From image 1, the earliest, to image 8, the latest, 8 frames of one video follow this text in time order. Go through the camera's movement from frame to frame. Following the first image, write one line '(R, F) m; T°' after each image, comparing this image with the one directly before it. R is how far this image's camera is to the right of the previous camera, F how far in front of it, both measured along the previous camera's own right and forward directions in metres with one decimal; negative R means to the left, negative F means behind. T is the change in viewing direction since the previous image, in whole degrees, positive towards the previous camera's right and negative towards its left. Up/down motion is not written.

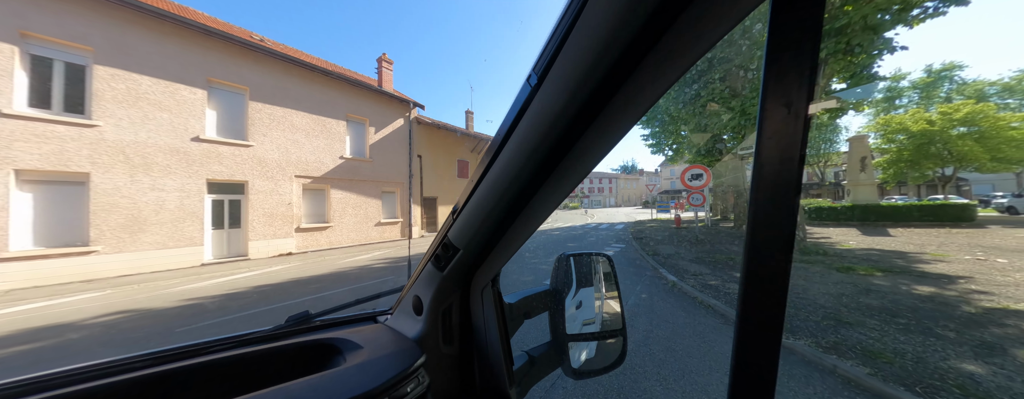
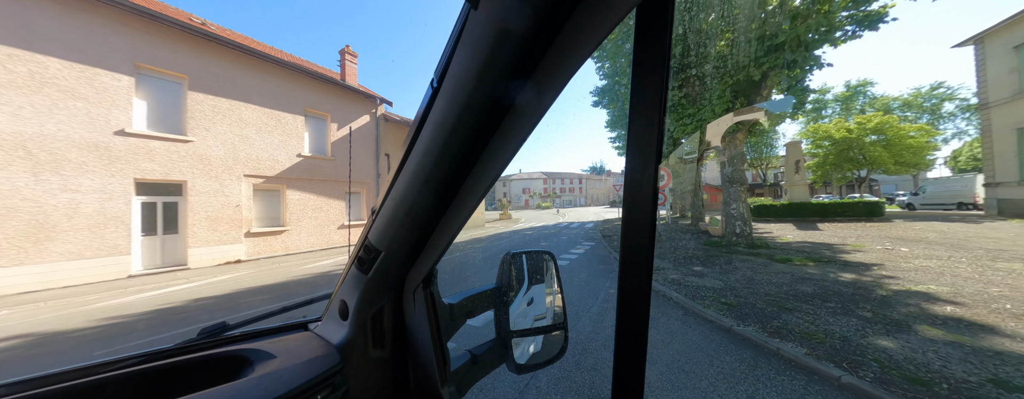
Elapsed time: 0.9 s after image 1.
(+0.1, 0.0) m; +5°
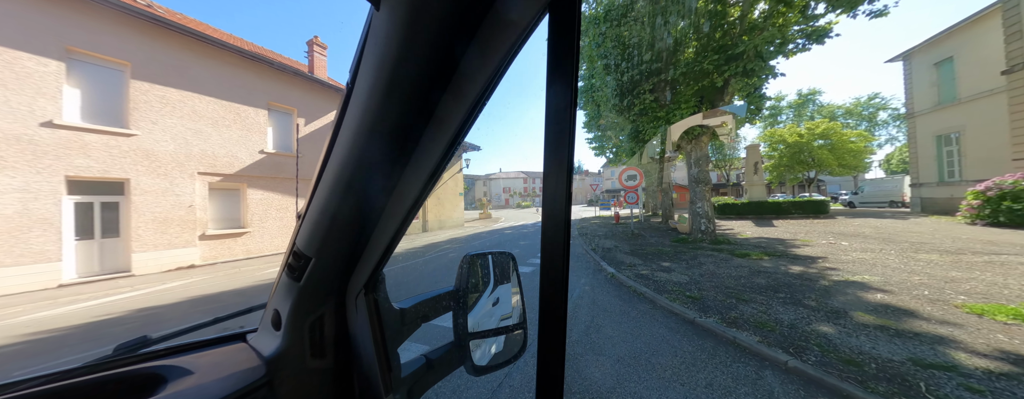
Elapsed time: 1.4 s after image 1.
(+0.1, 0.0) m; +4°
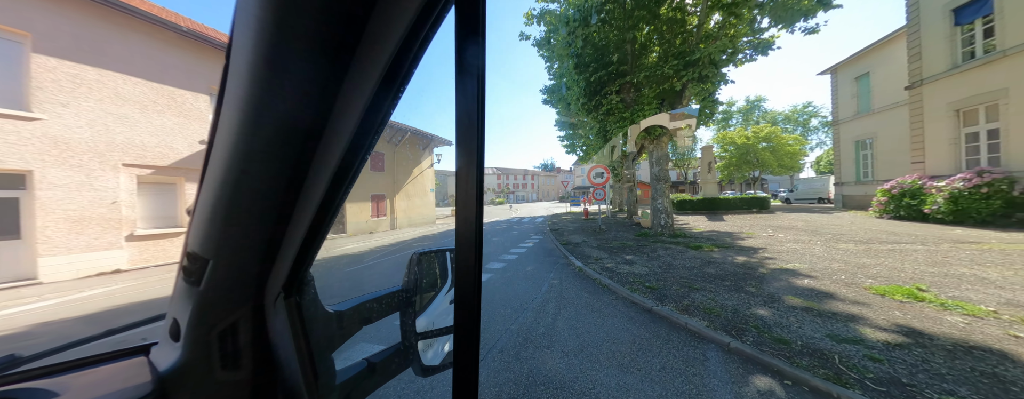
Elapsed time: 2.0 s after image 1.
(+0.1, 0.0) m; +6°
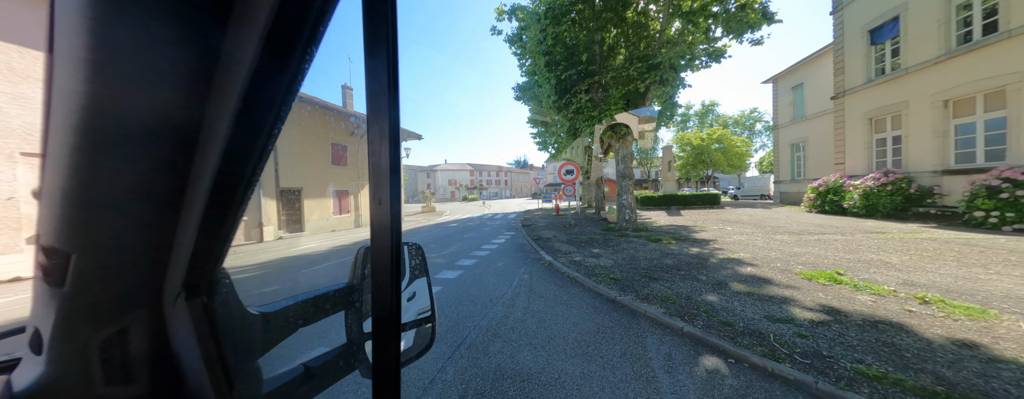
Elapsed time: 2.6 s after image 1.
(+0.1, 0.0) m; +6°
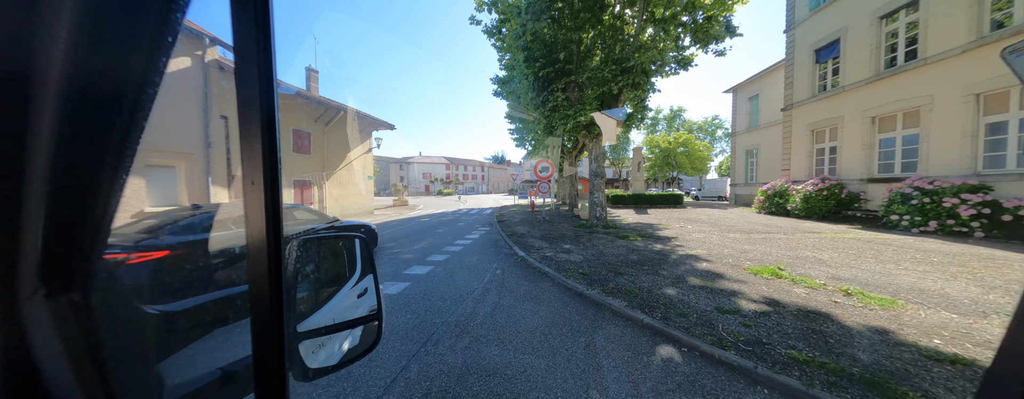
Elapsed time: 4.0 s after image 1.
(+0.1, 0.0) m; +5°
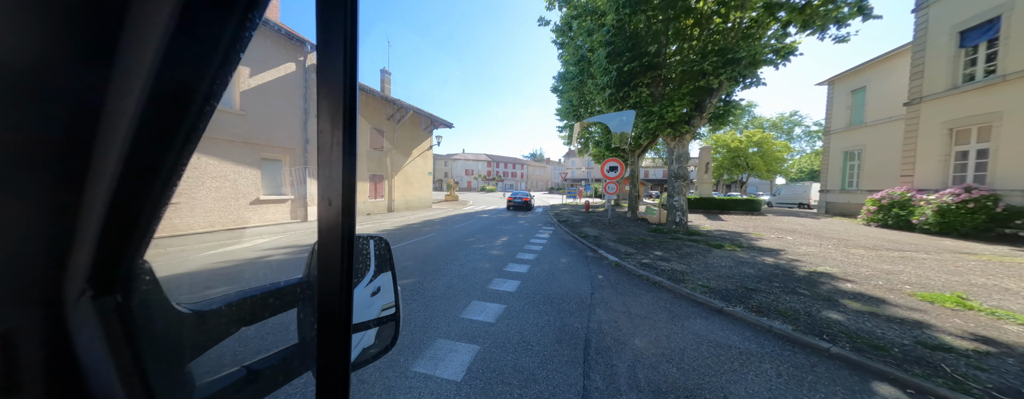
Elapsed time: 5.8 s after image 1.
(-1.2, 0.0) m; -6°
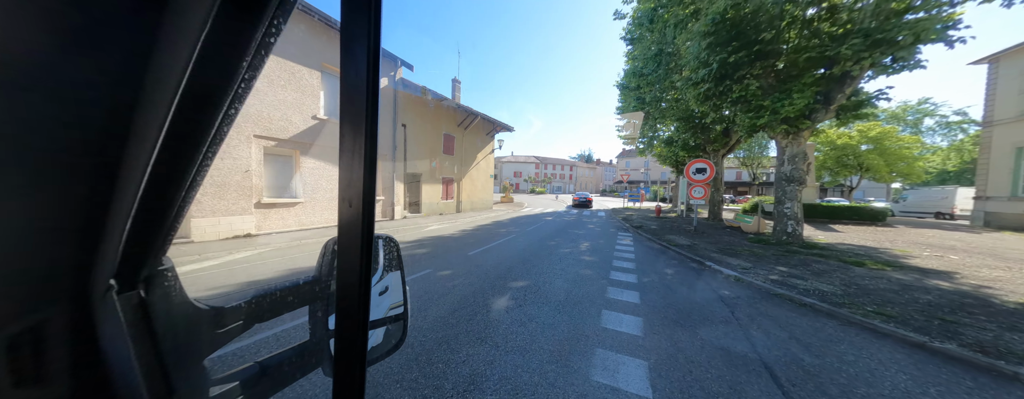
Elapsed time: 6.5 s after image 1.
(-1.1, -0.1) m; -8°
